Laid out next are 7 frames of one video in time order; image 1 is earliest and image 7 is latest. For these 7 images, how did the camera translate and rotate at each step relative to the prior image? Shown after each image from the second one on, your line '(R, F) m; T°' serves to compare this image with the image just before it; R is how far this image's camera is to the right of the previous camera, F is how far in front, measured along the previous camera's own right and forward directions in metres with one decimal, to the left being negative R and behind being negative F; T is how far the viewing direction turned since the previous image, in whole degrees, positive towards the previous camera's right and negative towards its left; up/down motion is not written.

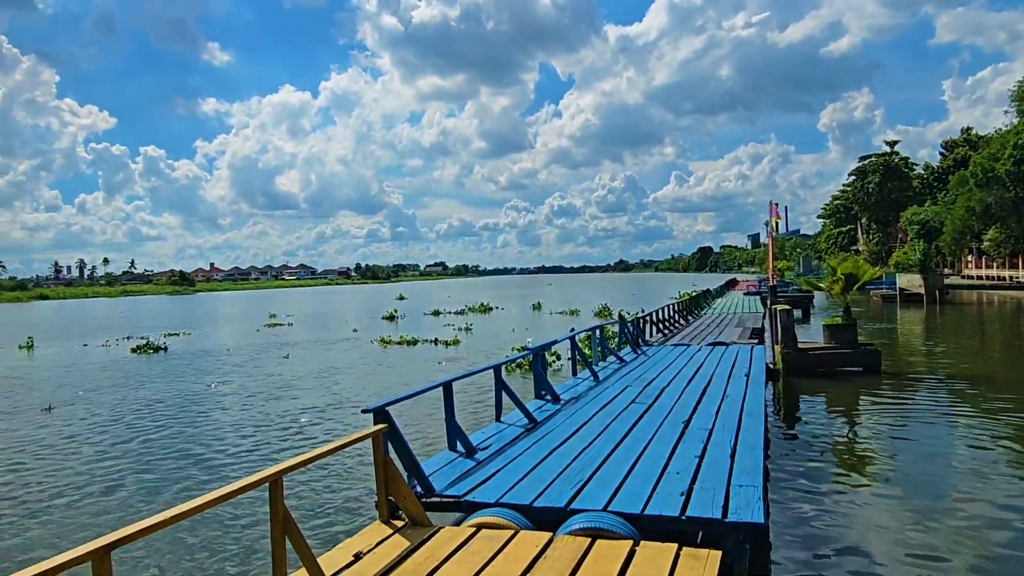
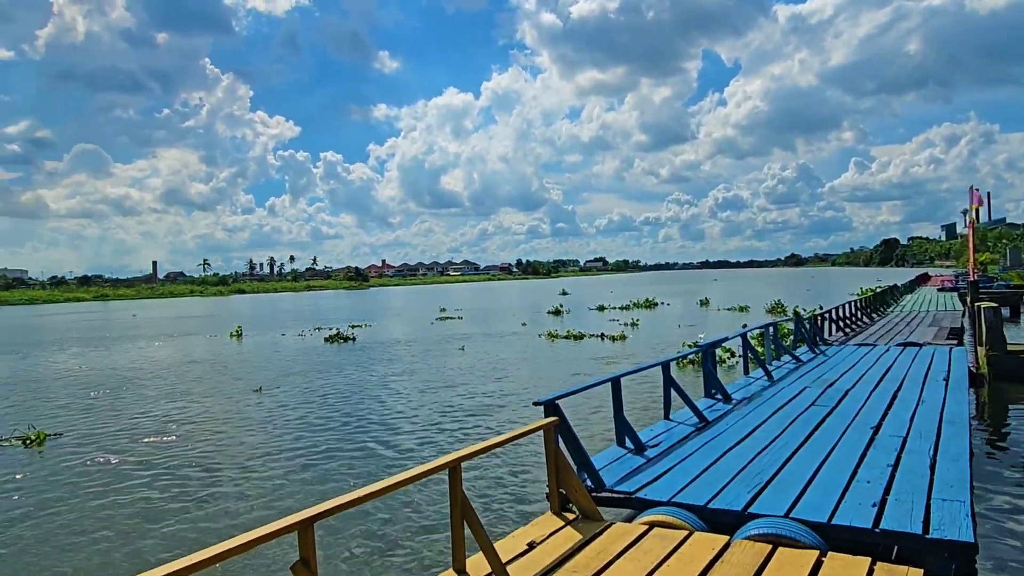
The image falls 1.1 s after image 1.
(-0.6, +0.1) m; -12°
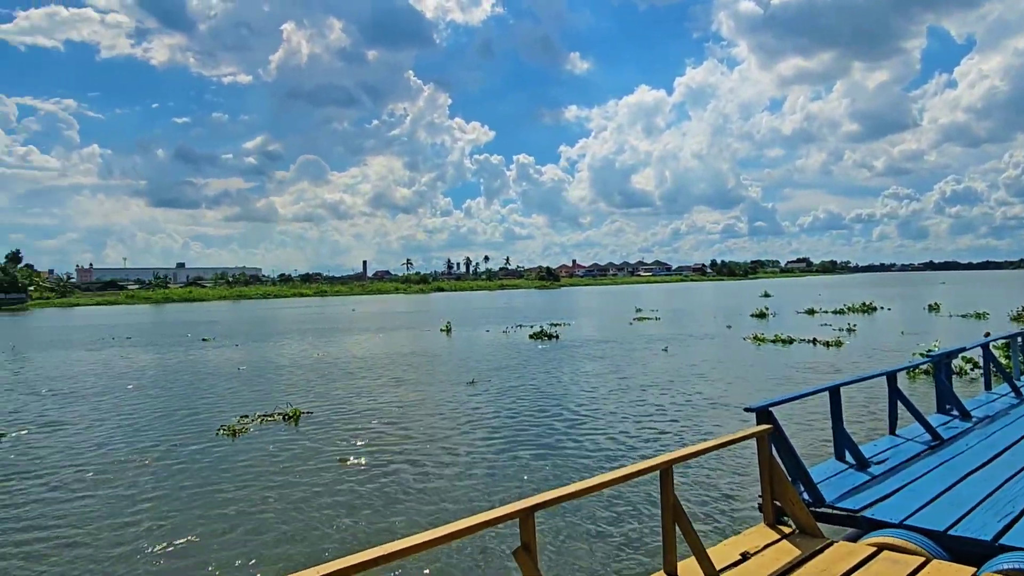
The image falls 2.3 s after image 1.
(-0.9, 0.0) m; -14°
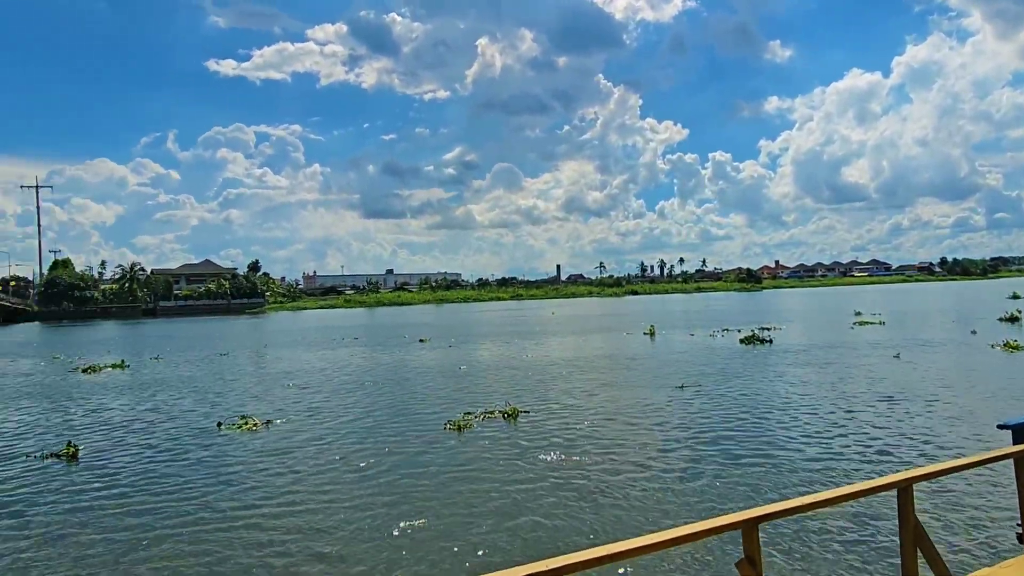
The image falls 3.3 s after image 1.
(-0.7, +0.1) m; -14°
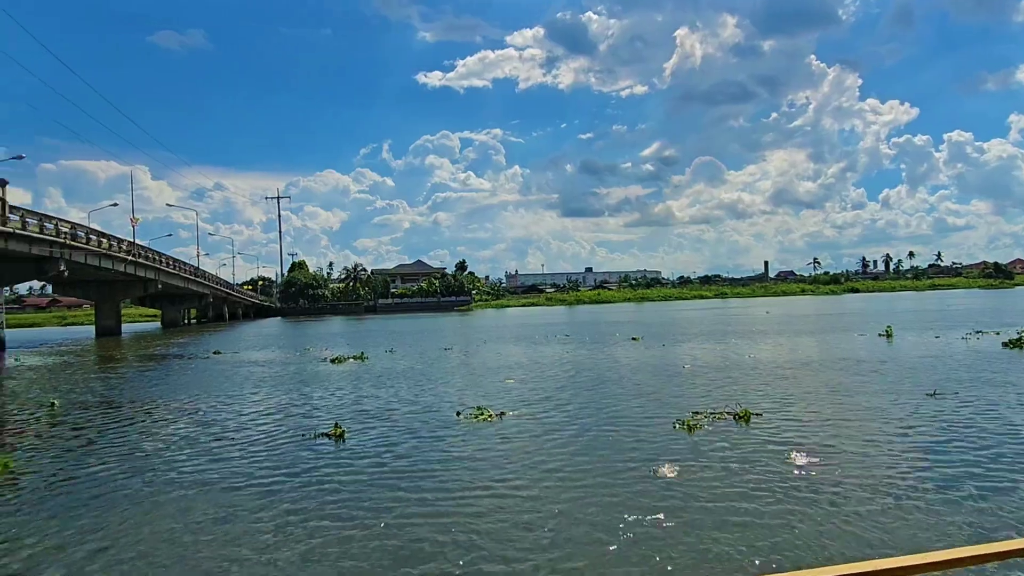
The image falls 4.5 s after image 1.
(-0.8, +0.1) m; -15°
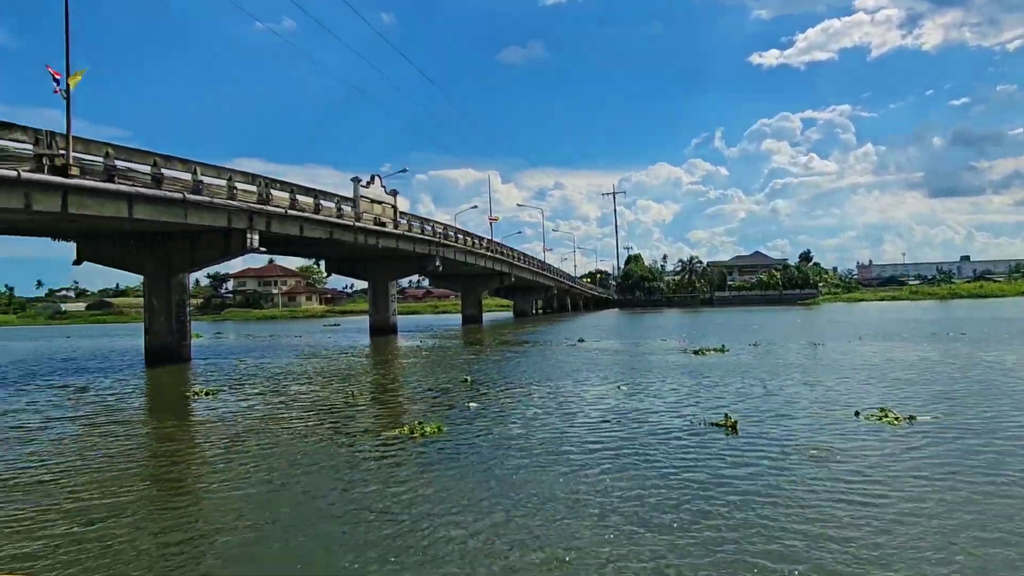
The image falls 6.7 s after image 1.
(-1.3, +0.2) m; -25°
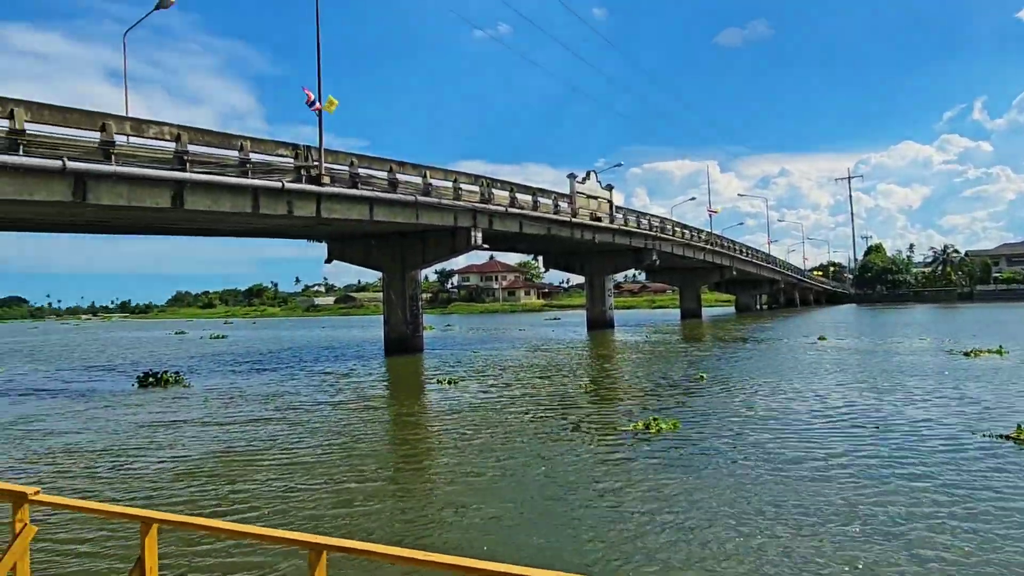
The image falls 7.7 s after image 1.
(-0.5, +0.3) m; -17°
